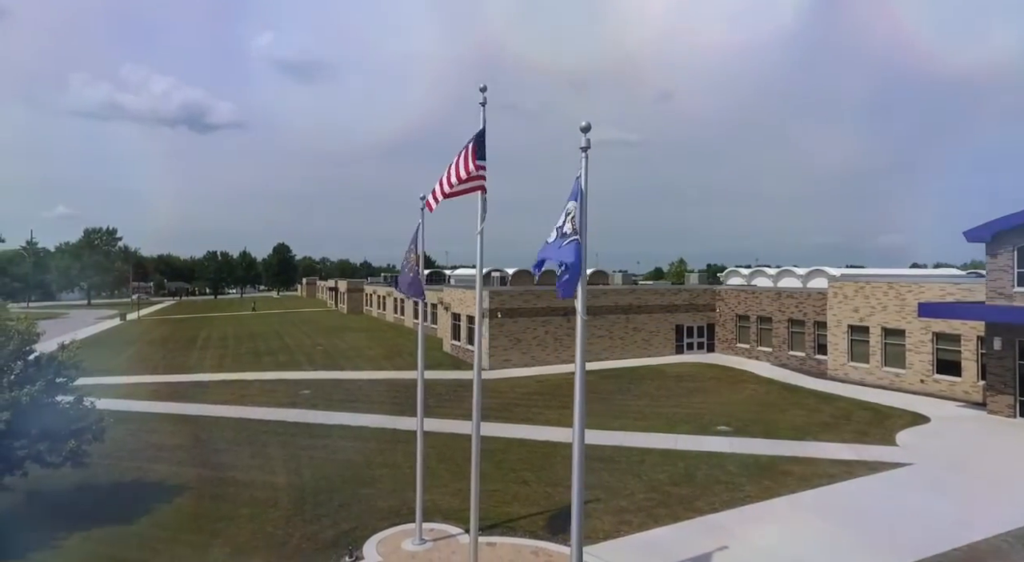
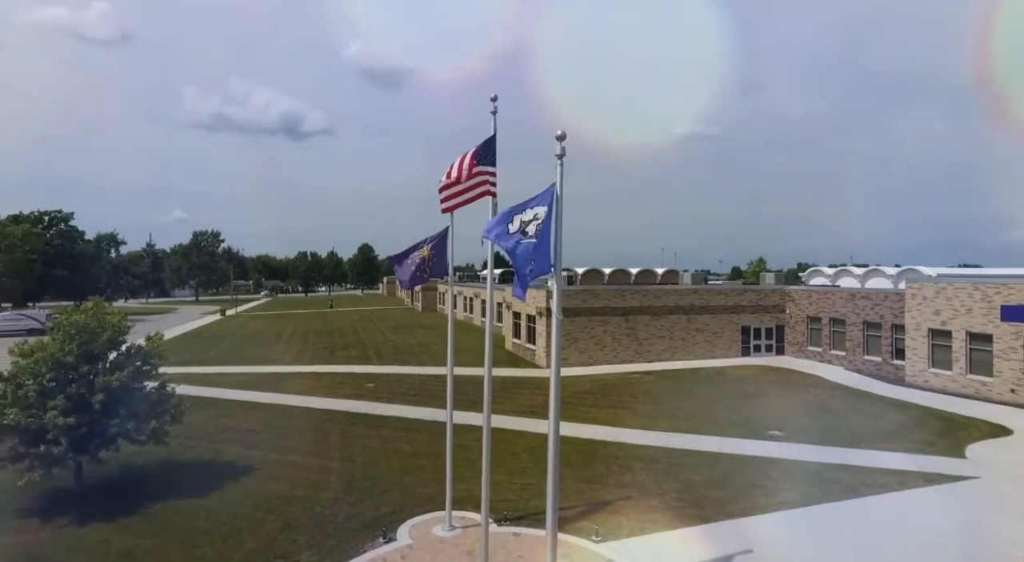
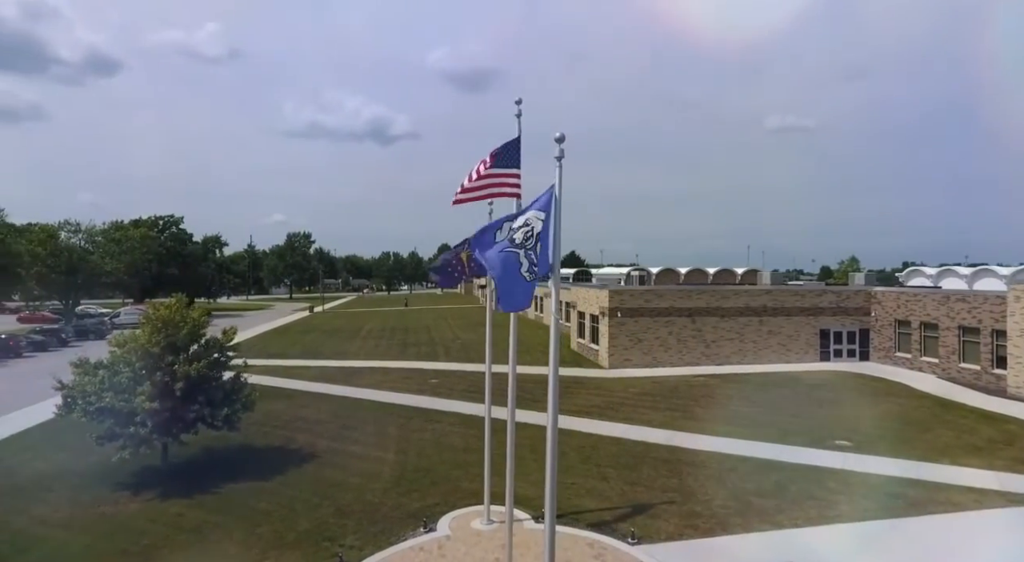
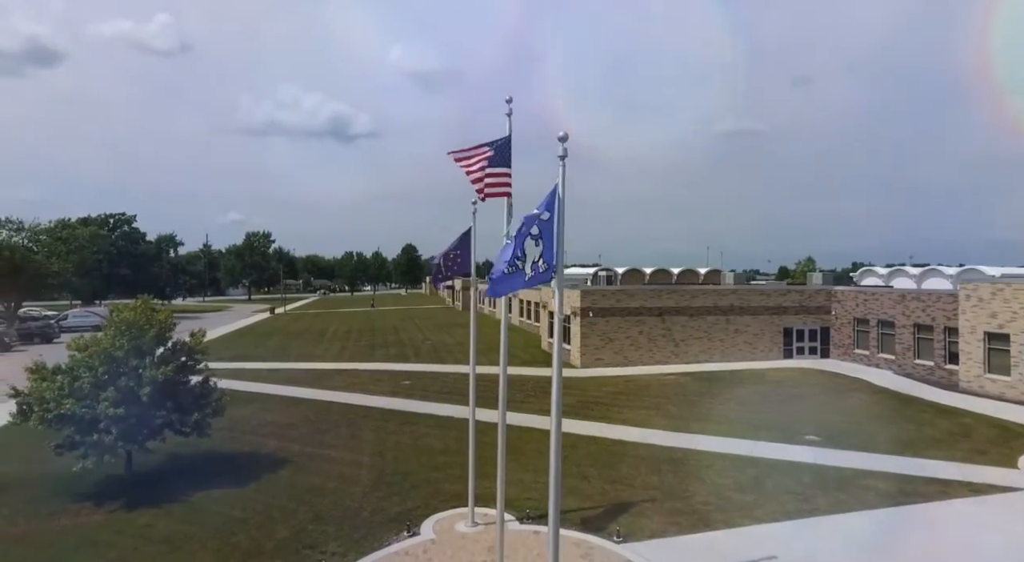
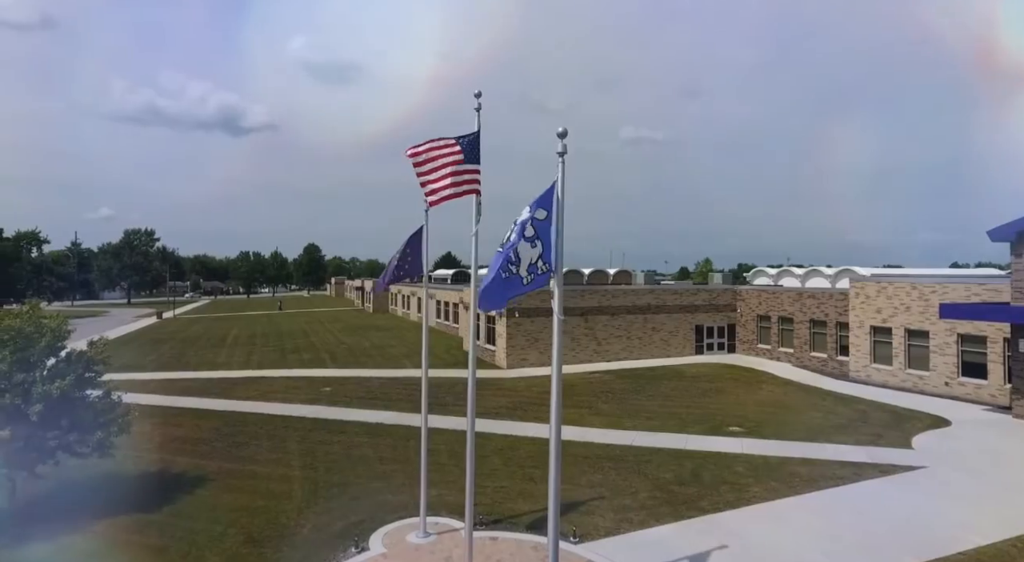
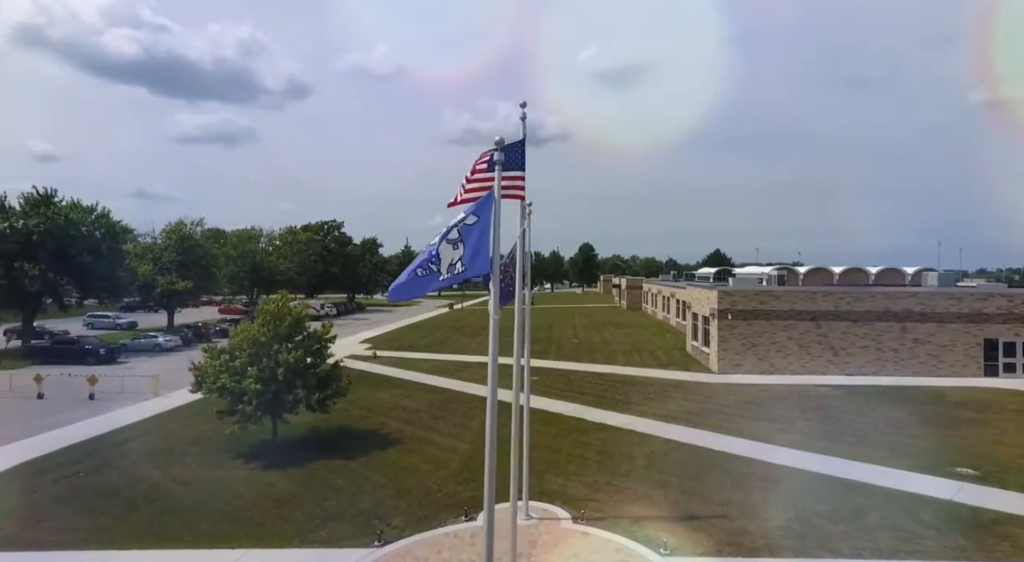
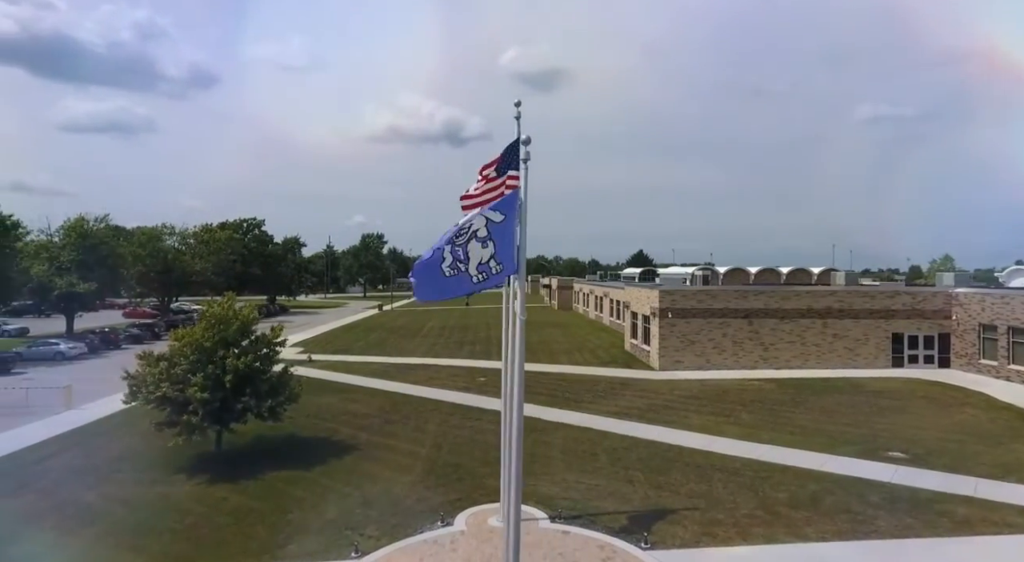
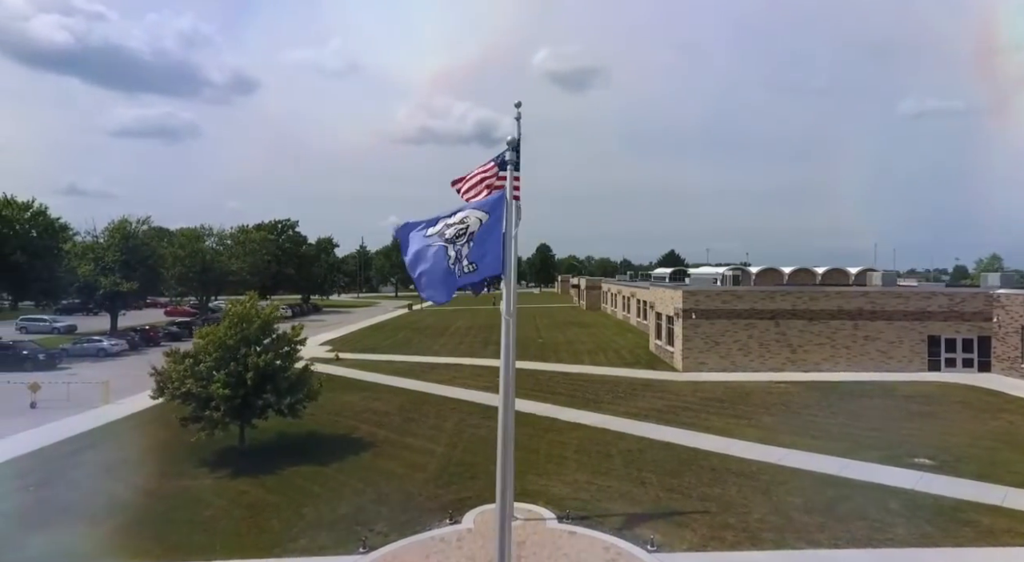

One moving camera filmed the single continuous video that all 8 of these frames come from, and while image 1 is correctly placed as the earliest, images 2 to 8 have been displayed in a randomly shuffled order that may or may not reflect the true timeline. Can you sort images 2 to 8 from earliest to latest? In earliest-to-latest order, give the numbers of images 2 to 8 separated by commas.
5, 2, 4, 3, 7, 8, 6
